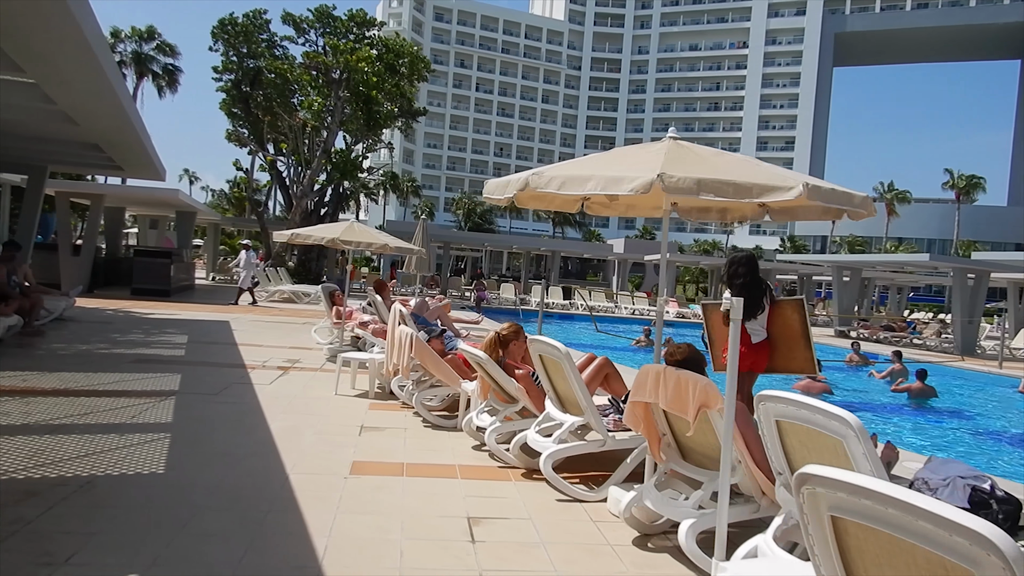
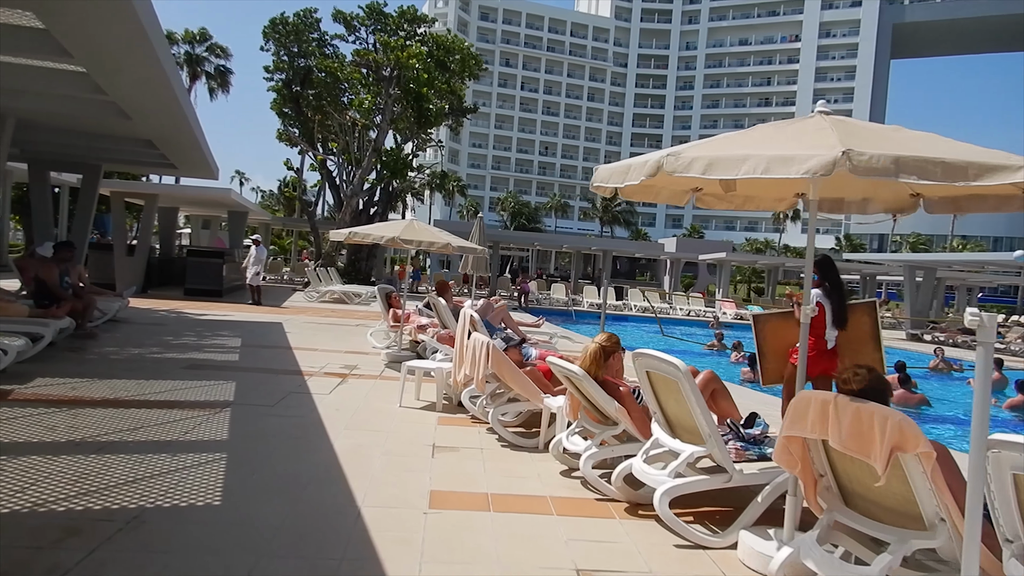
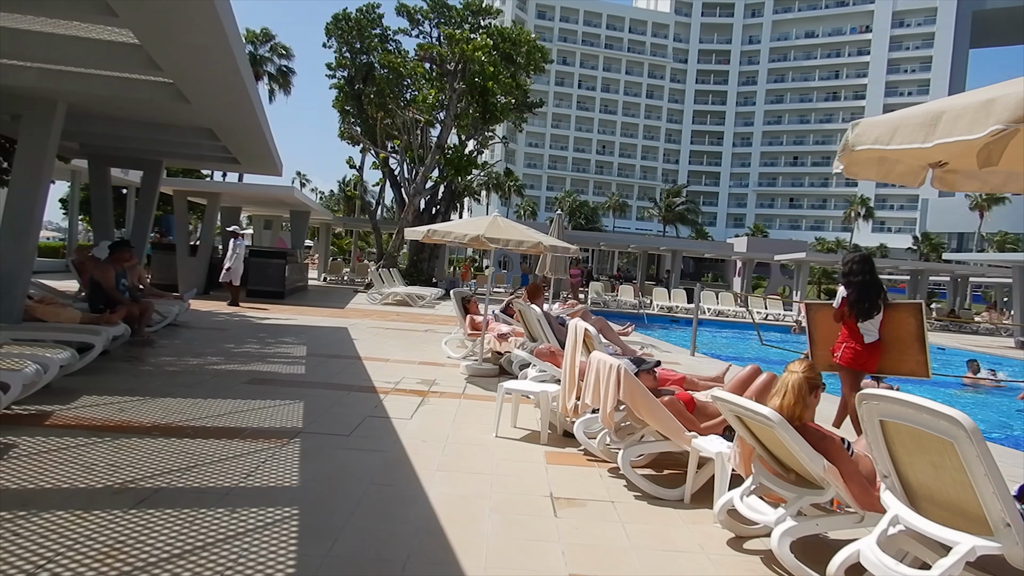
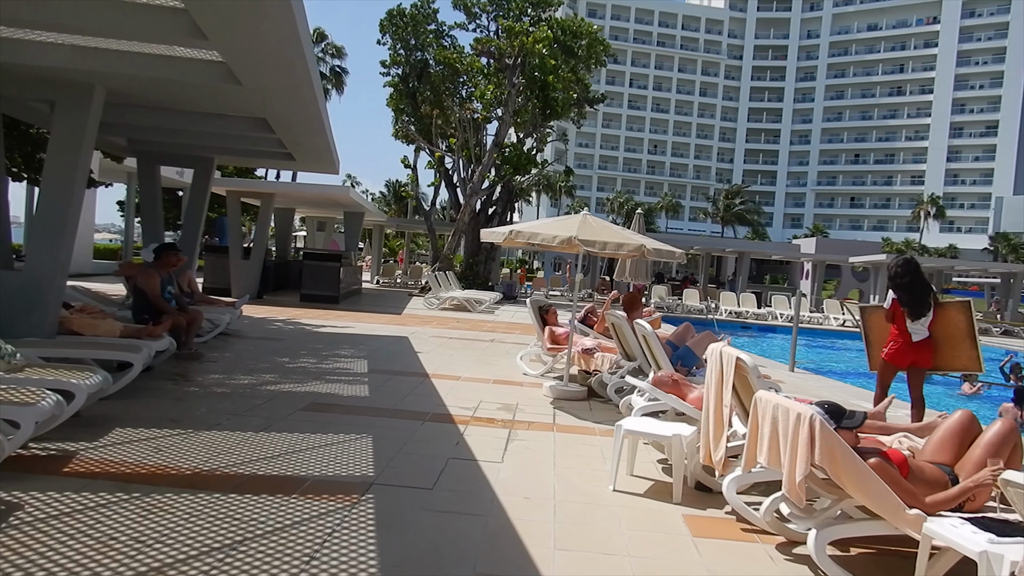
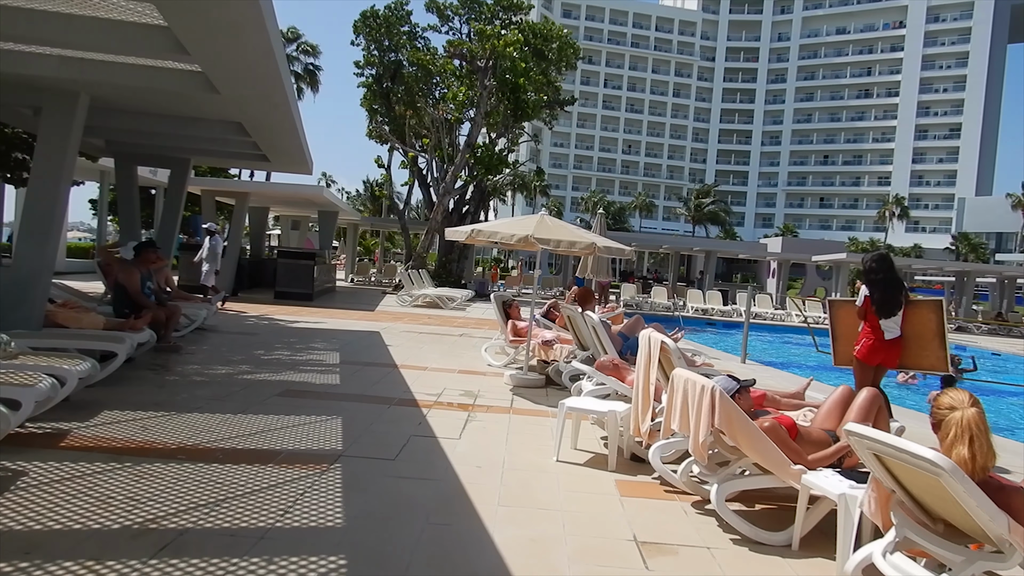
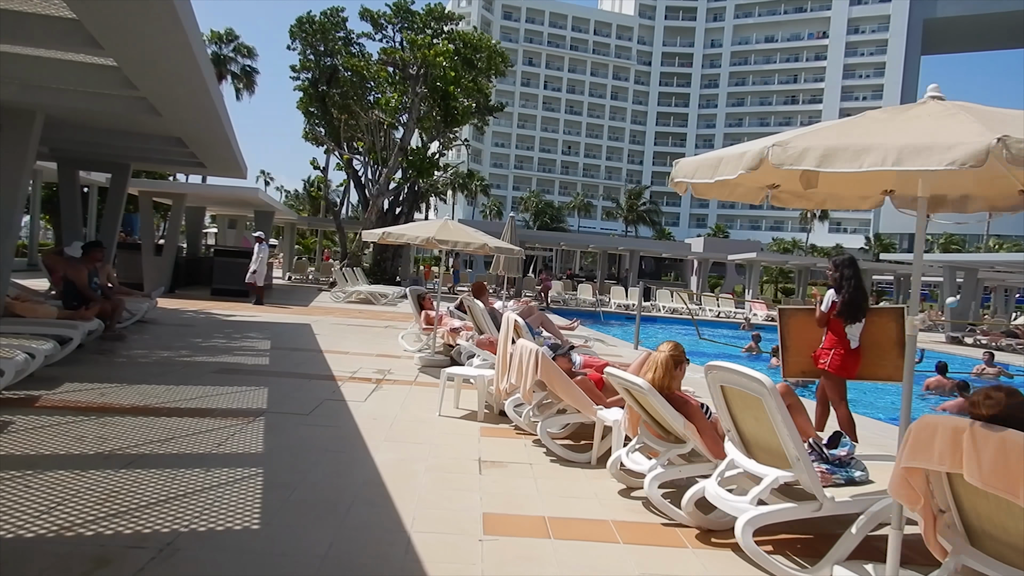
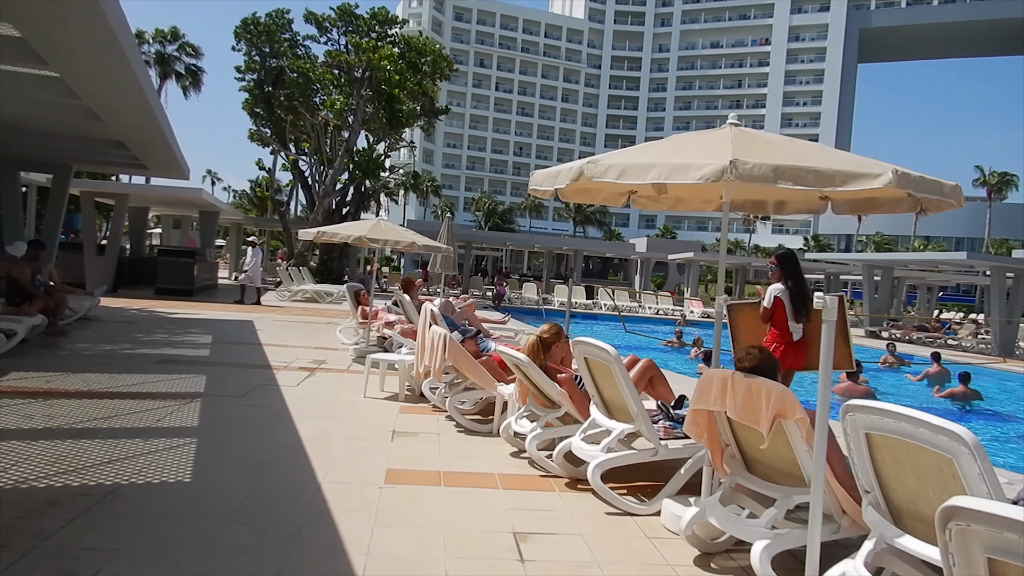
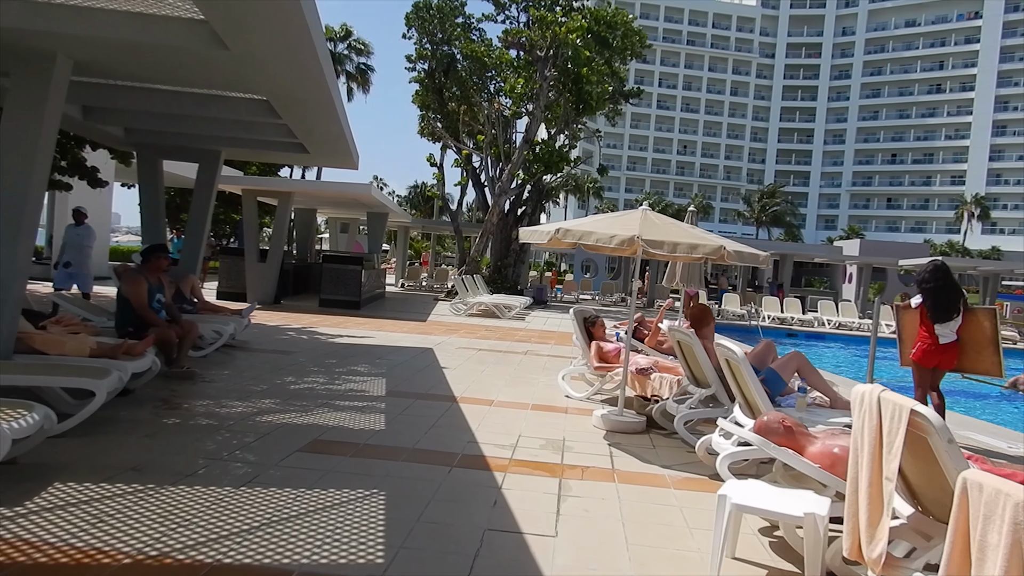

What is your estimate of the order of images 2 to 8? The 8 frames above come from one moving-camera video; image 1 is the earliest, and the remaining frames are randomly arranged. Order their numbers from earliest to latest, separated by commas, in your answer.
7, 2, 6, 3, 5, 4, 8
